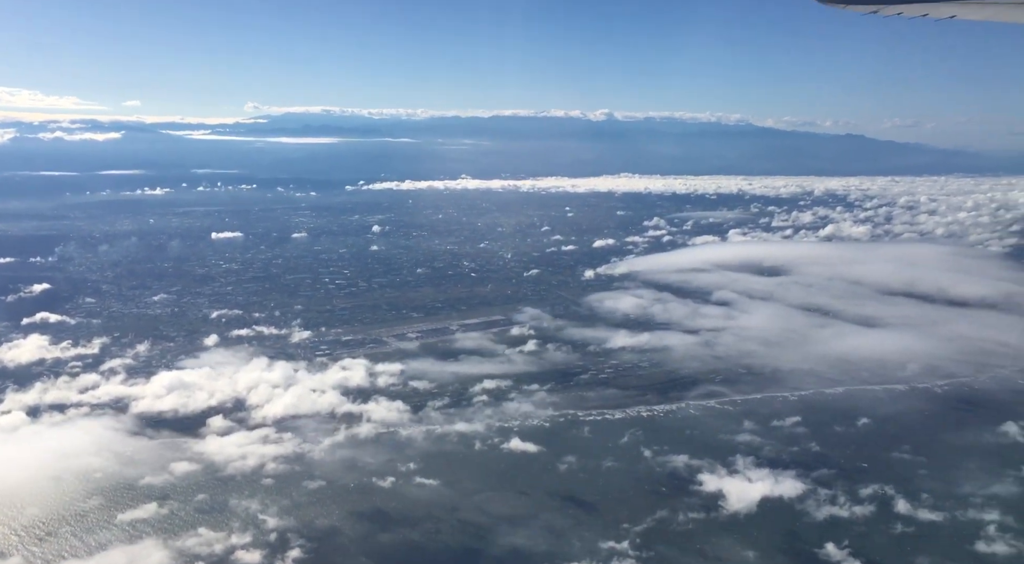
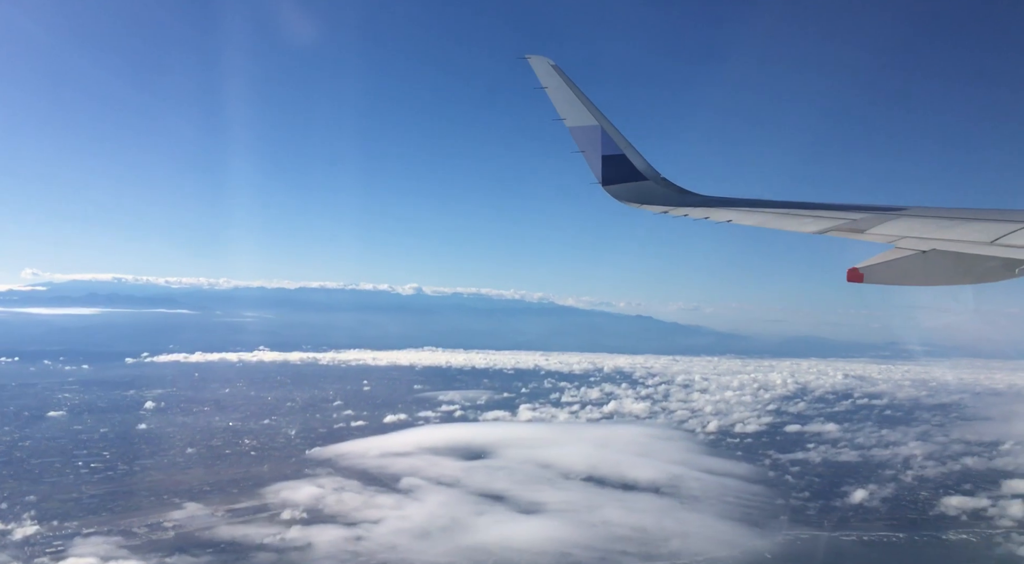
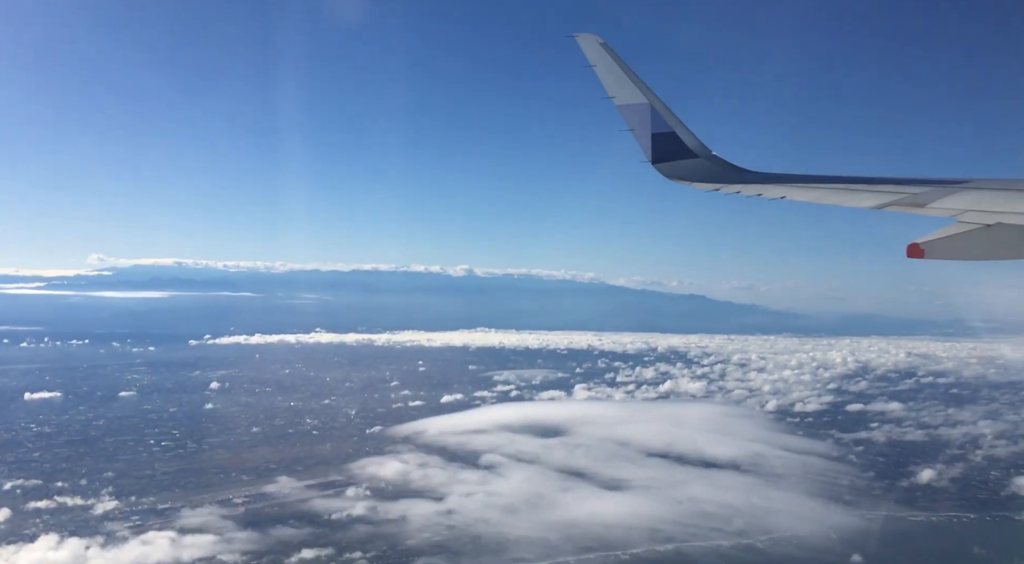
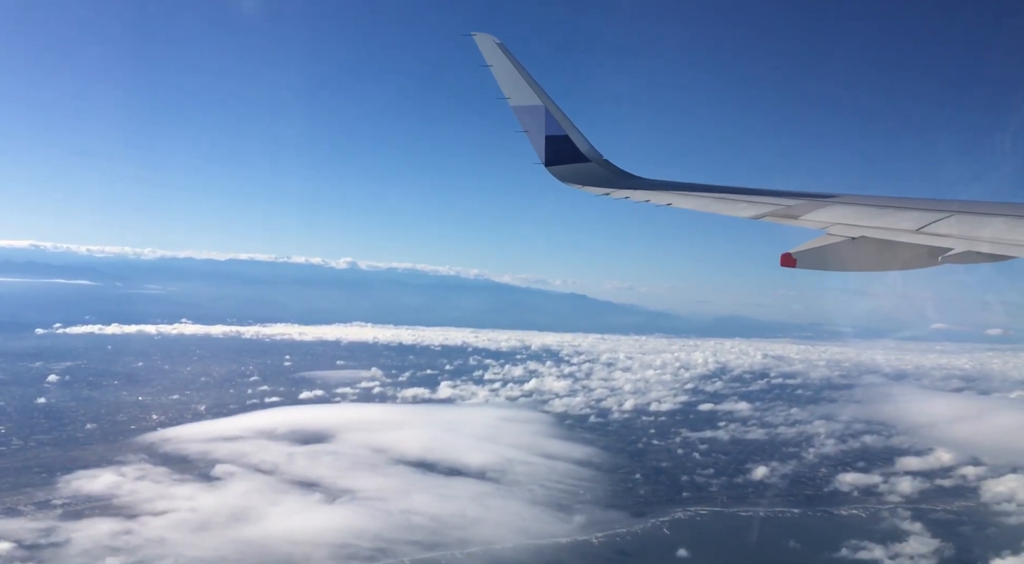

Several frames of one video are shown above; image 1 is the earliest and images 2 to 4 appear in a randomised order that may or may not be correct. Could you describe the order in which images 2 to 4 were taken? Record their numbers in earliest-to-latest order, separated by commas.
3, 2, 4
